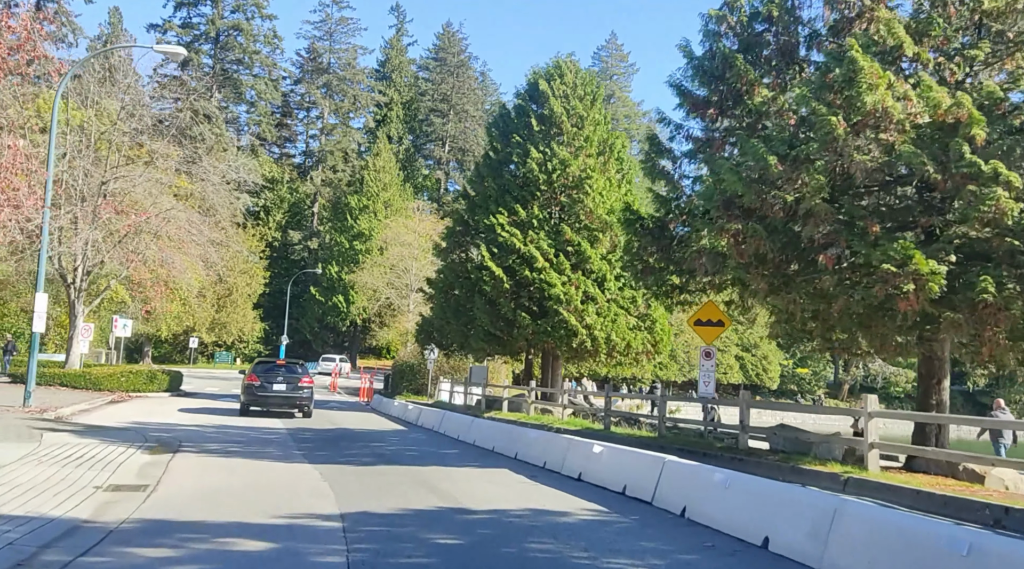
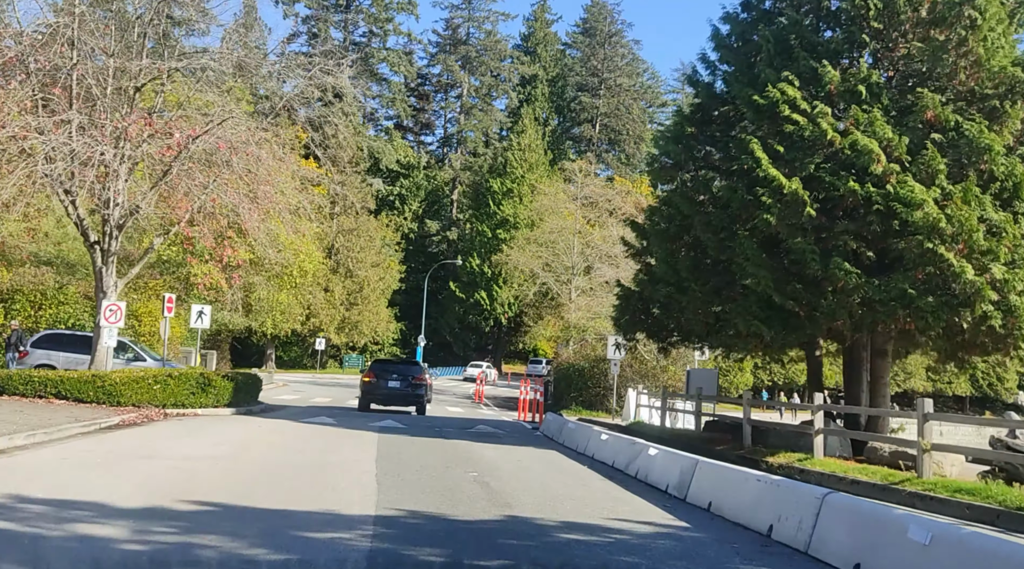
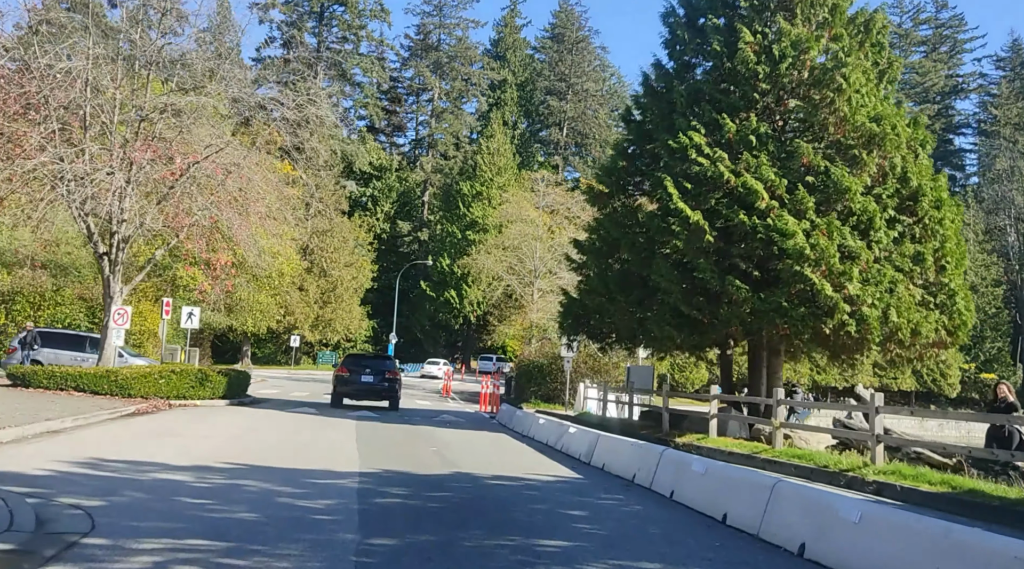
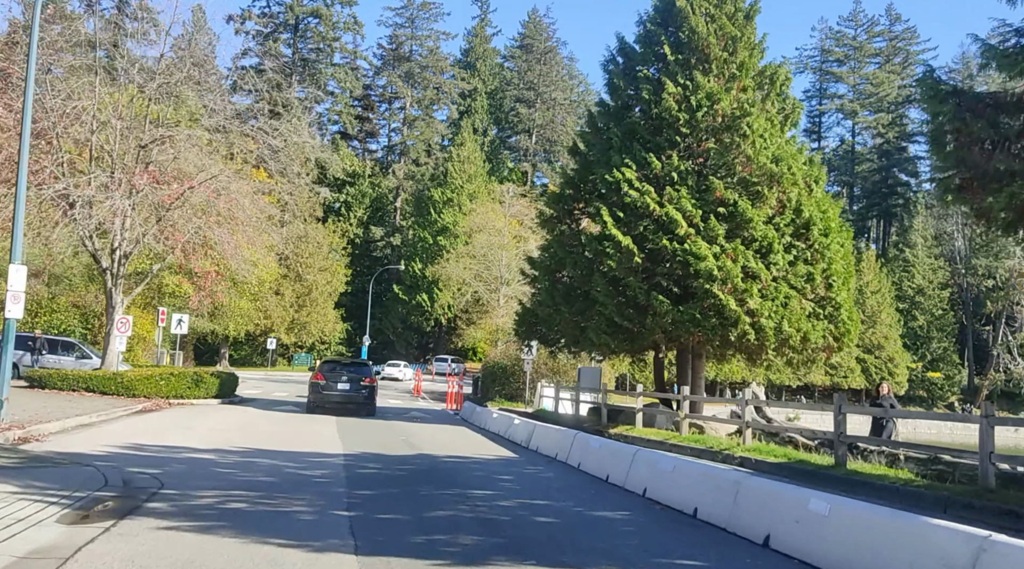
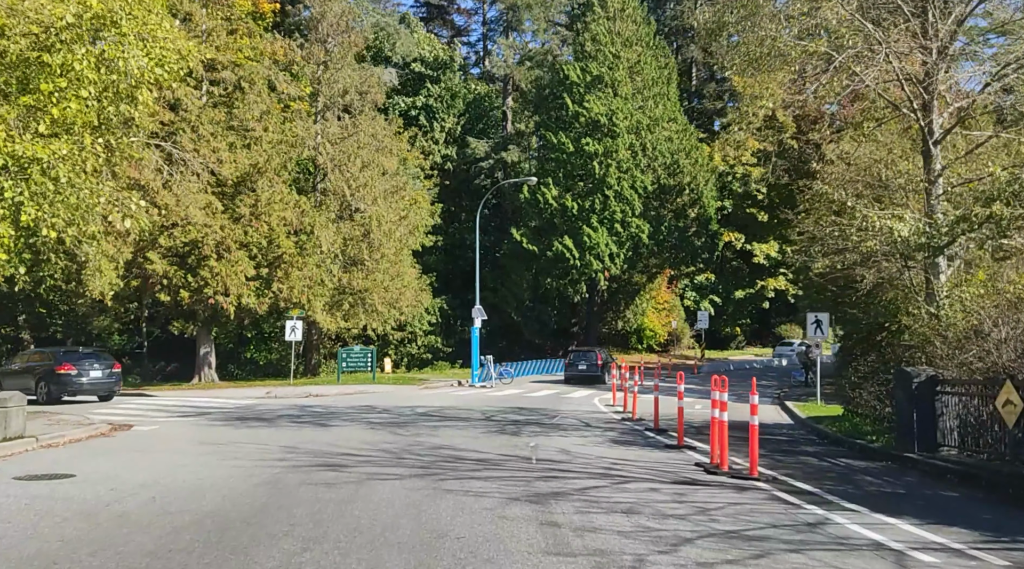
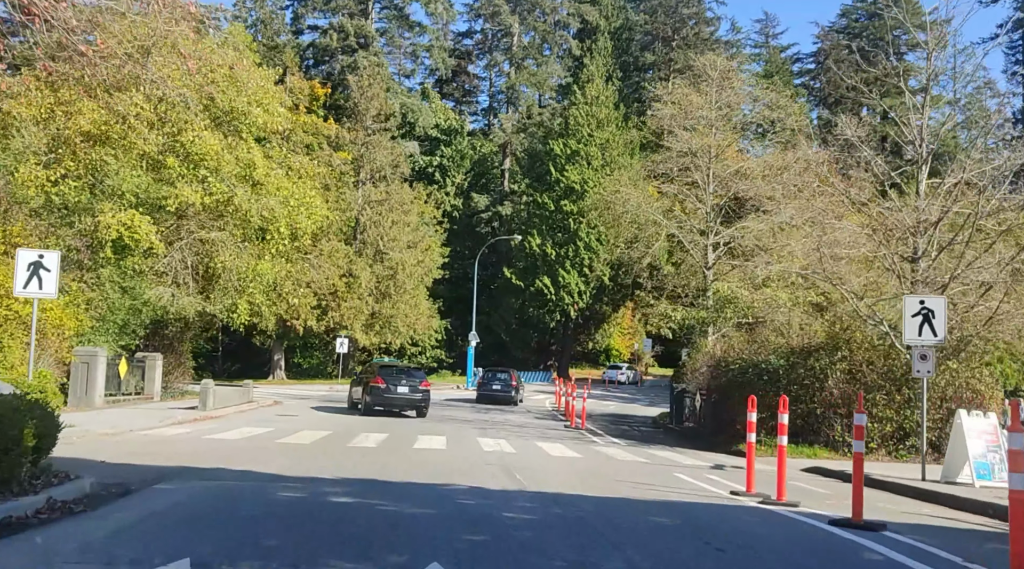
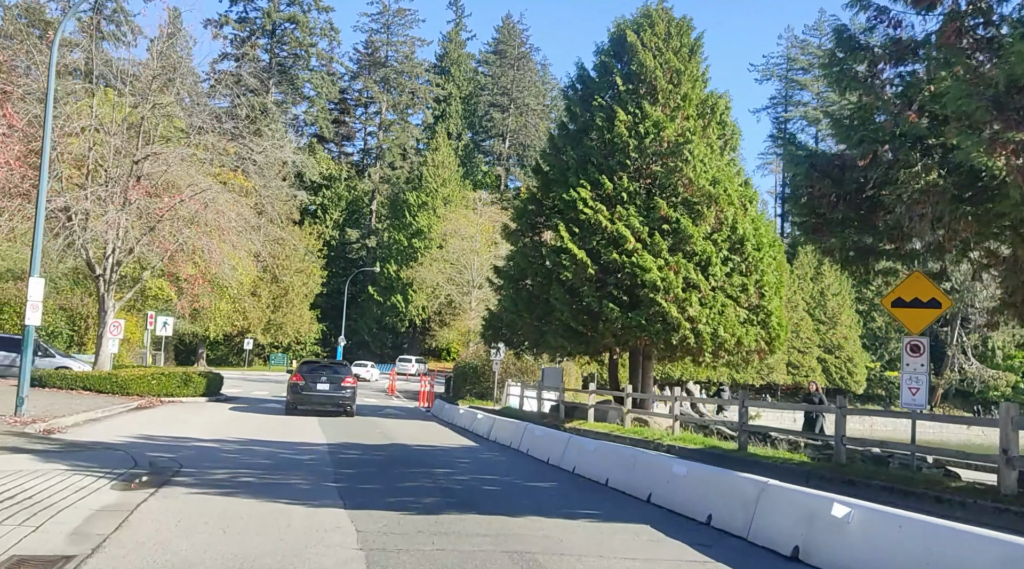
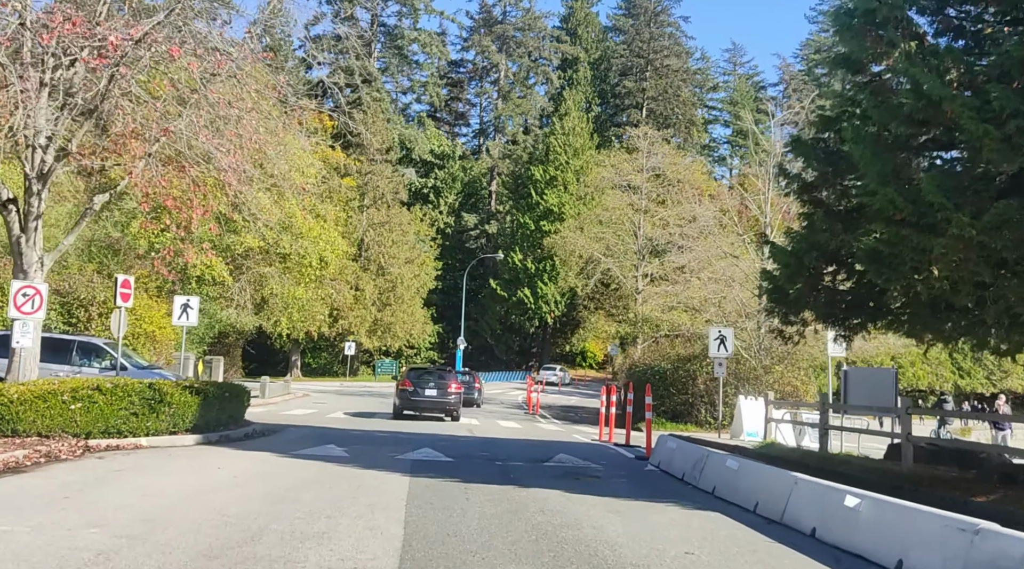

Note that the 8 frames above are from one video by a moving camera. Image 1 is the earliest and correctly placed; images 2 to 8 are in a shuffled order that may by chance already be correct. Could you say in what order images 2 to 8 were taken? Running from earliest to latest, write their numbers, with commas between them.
7, 4, 3, 2, 8, 6, 5
